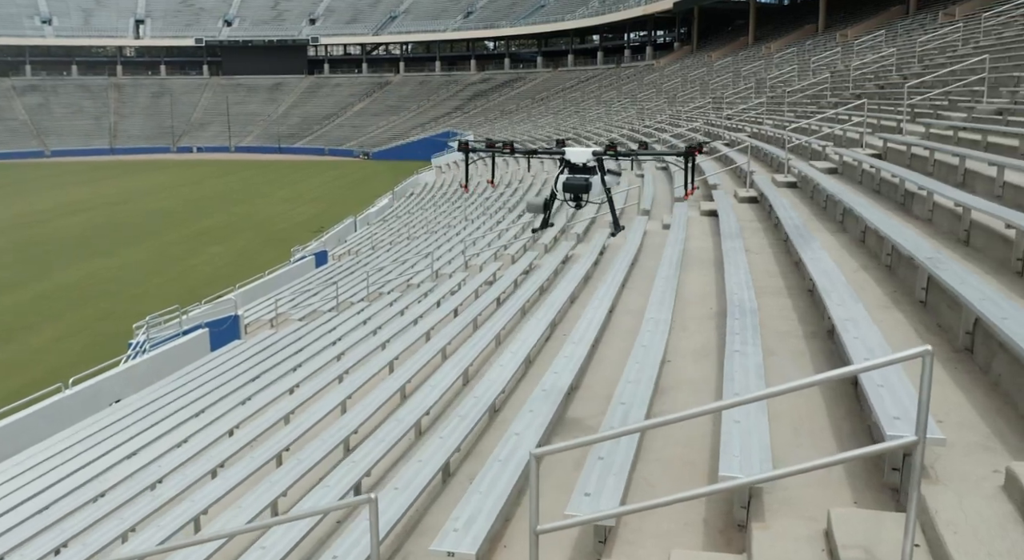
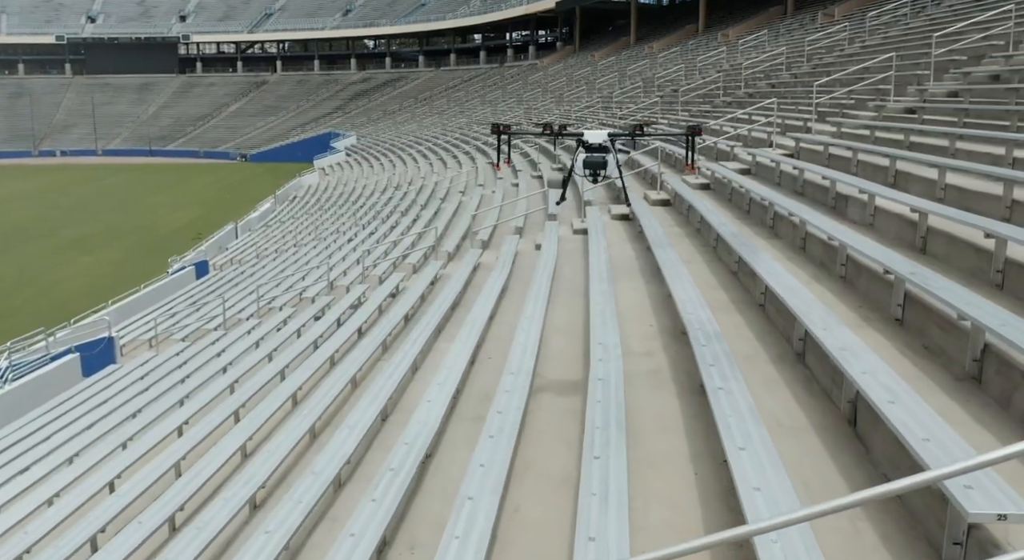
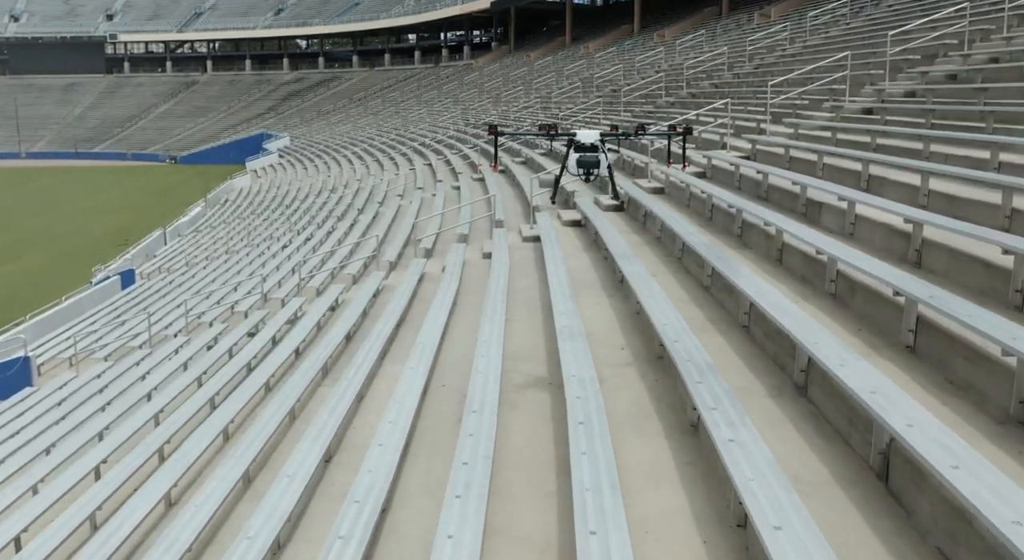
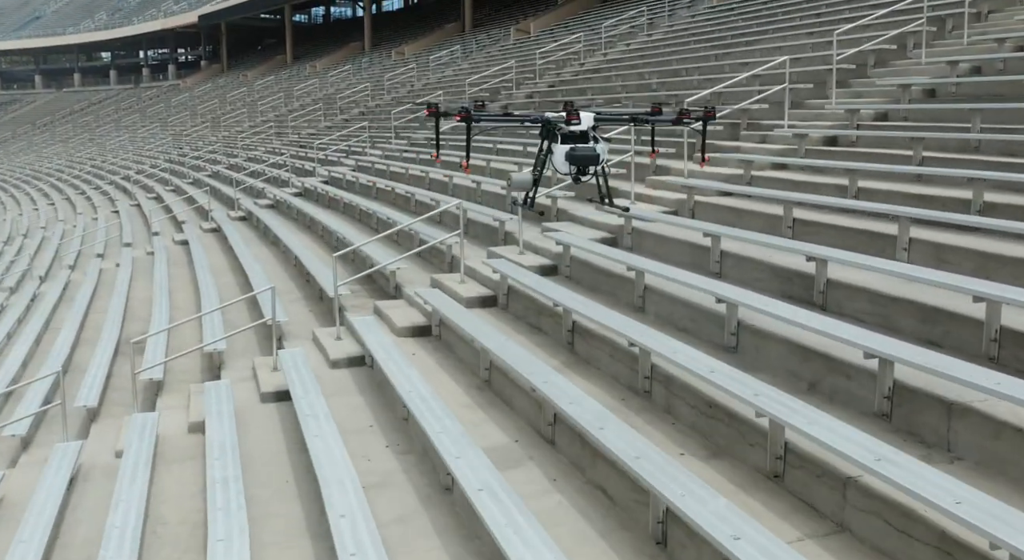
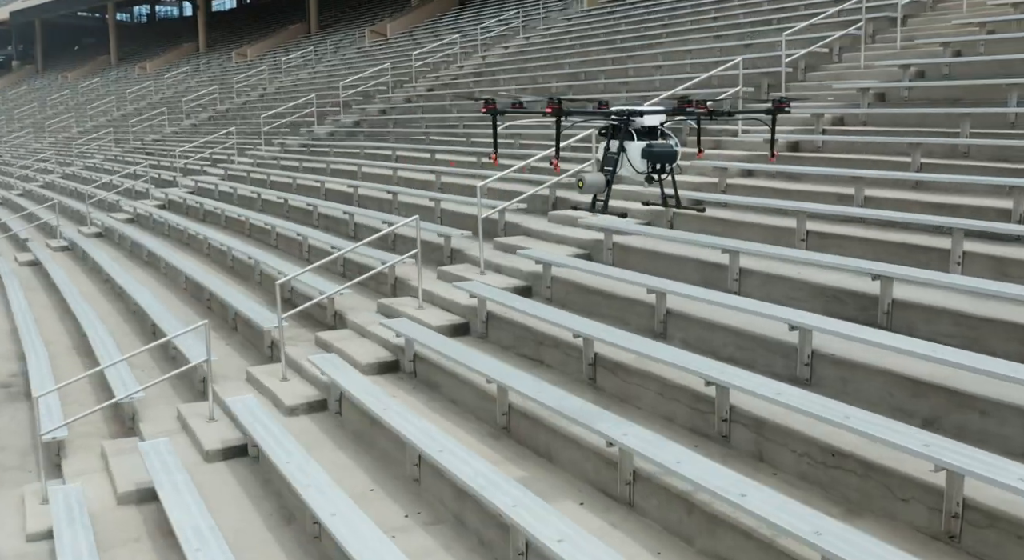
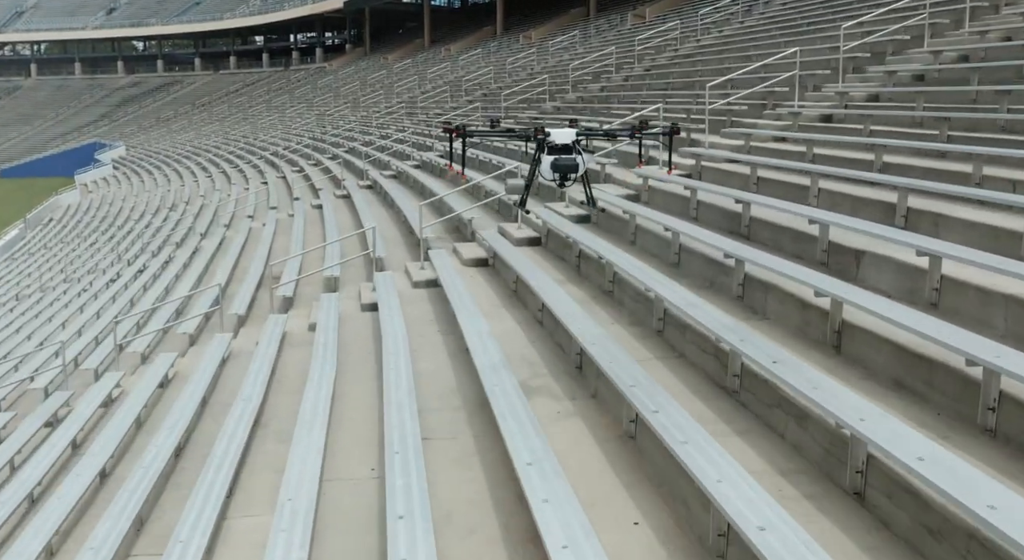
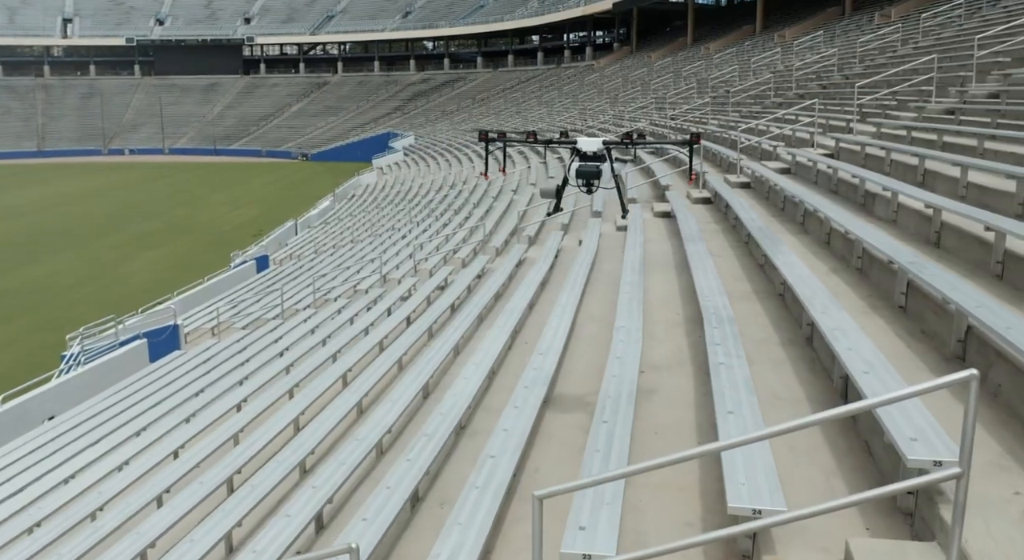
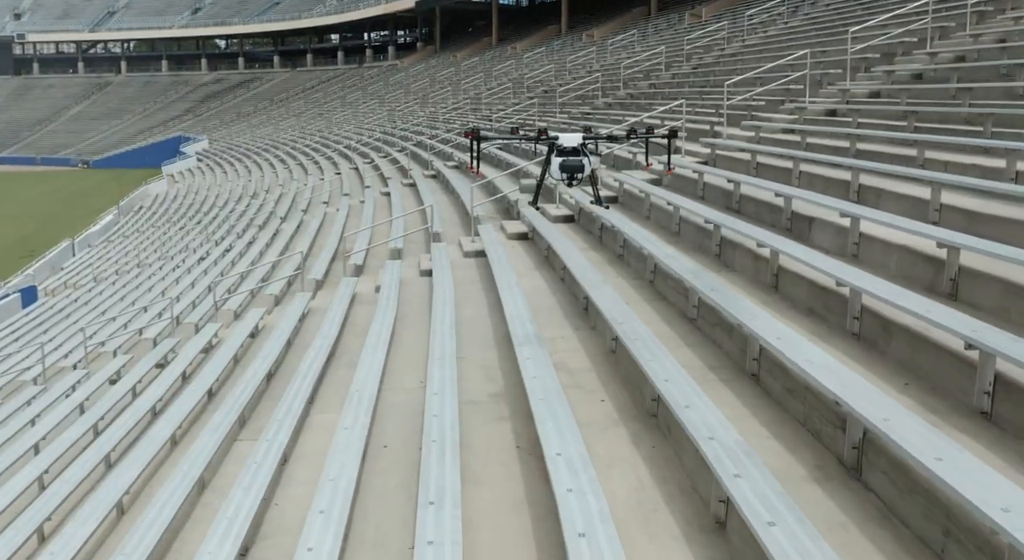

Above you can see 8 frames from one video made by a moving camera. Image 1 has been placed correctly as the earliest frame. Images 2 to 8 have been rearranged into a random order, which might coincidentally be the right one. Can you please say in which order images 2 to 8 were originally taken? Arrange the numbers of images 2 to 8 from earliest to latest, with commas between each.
7, 2, 3, 8, 6, 4, 5
